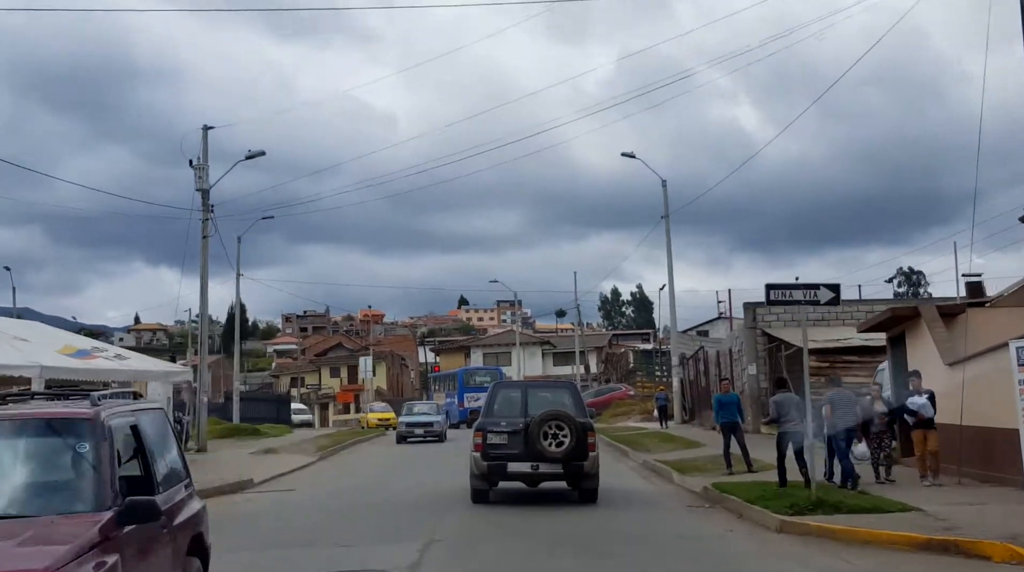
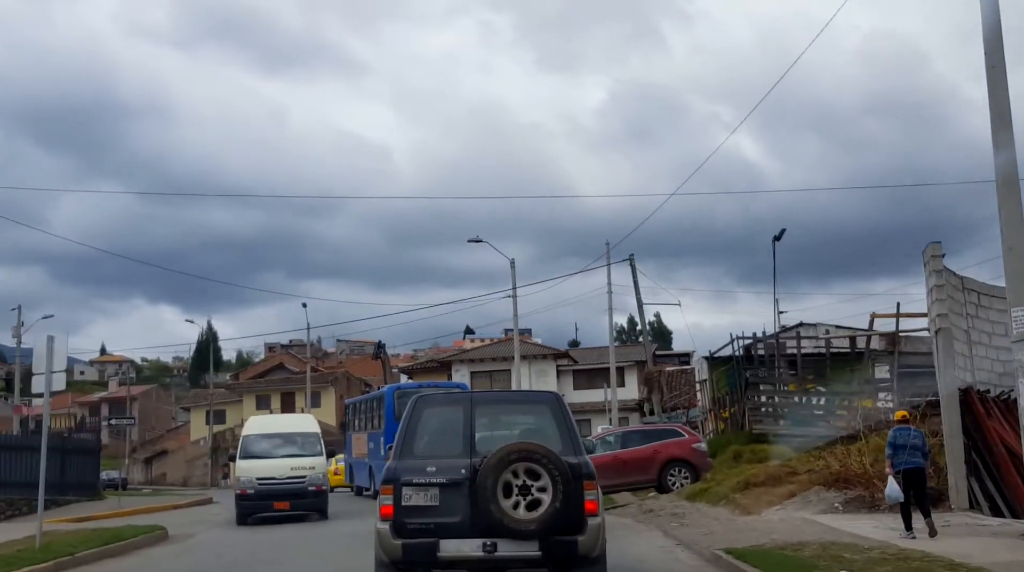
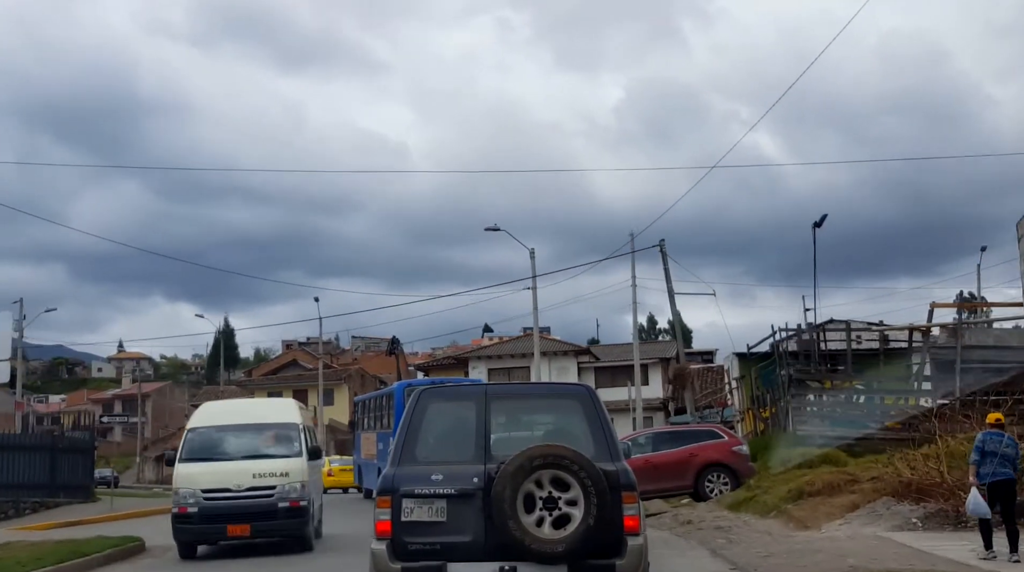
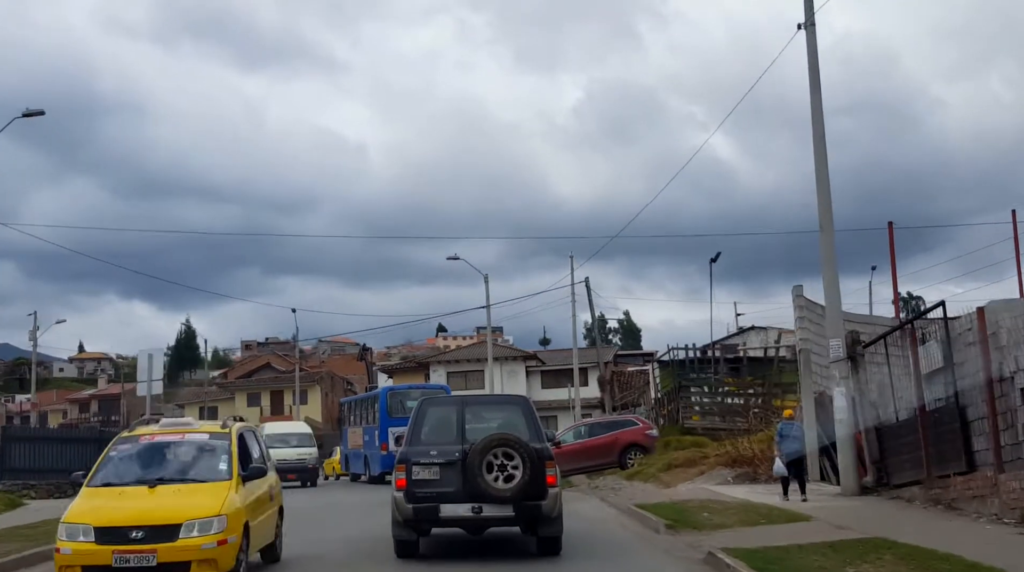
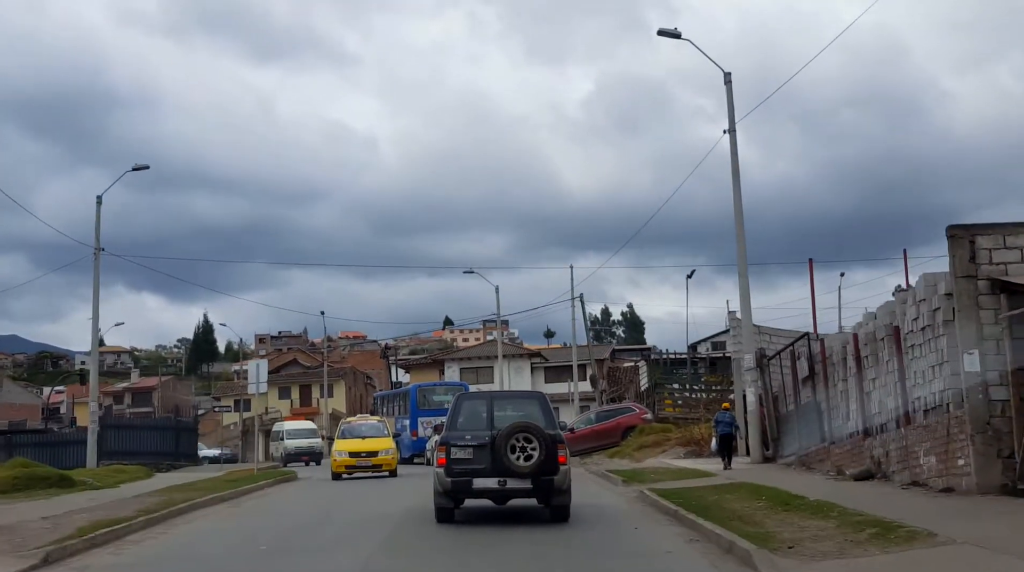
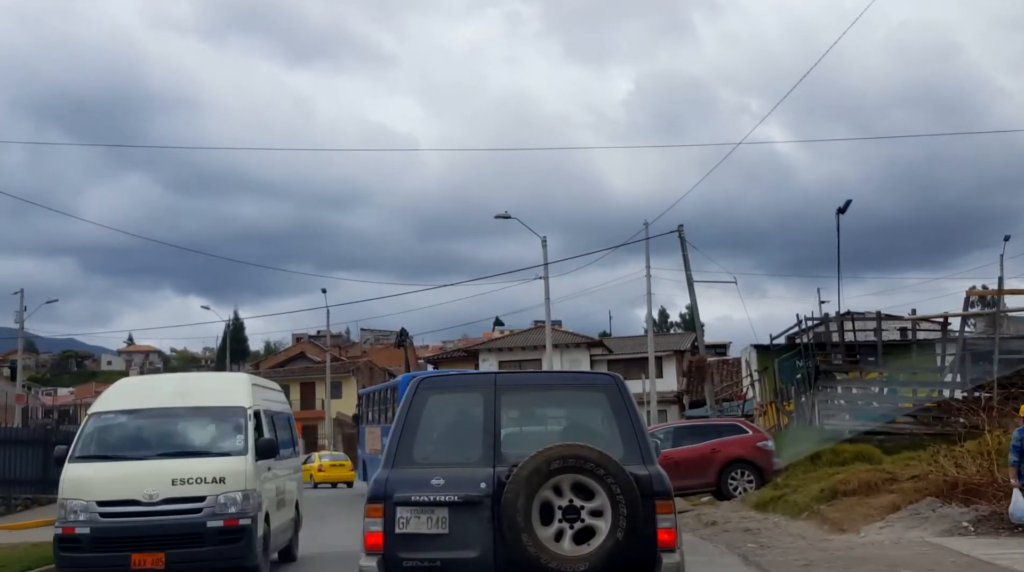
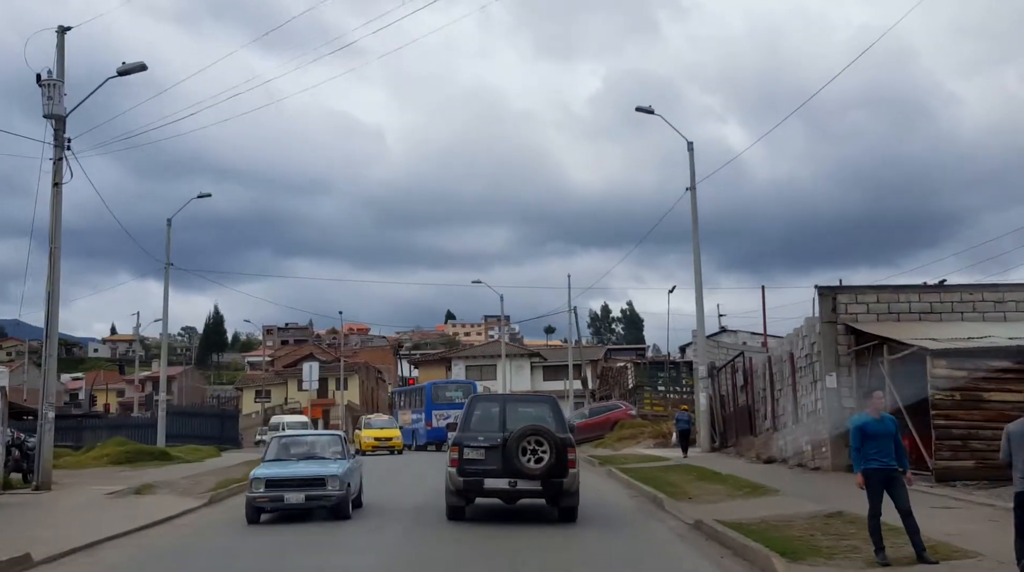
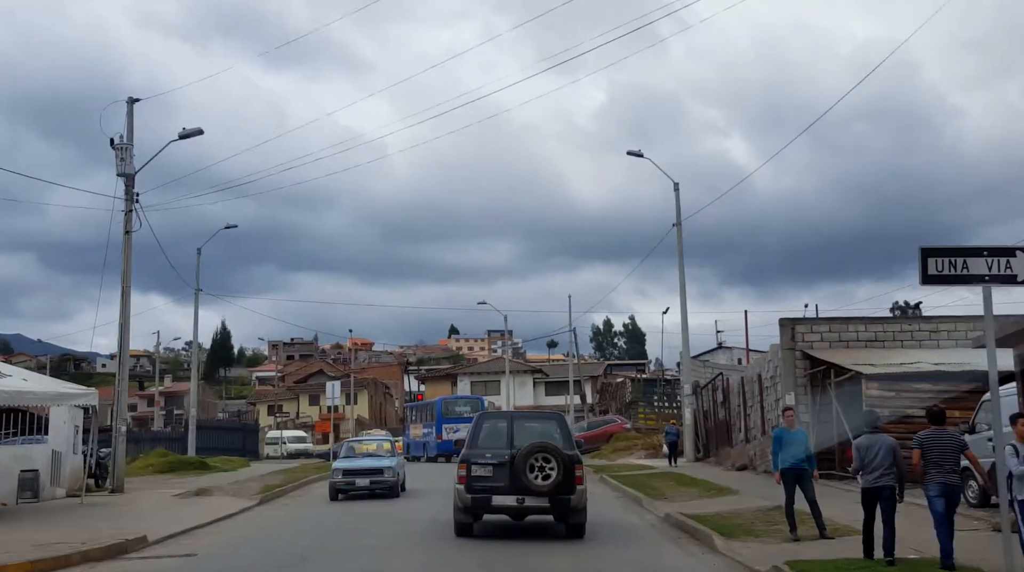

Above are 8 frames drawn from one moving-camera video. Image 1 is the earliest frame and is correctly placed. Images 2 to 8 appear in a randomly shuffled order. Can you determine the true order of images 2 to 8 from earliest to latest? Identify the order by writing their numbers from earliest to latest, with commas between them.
8, 7, 5, 4, 2, 3, 6
